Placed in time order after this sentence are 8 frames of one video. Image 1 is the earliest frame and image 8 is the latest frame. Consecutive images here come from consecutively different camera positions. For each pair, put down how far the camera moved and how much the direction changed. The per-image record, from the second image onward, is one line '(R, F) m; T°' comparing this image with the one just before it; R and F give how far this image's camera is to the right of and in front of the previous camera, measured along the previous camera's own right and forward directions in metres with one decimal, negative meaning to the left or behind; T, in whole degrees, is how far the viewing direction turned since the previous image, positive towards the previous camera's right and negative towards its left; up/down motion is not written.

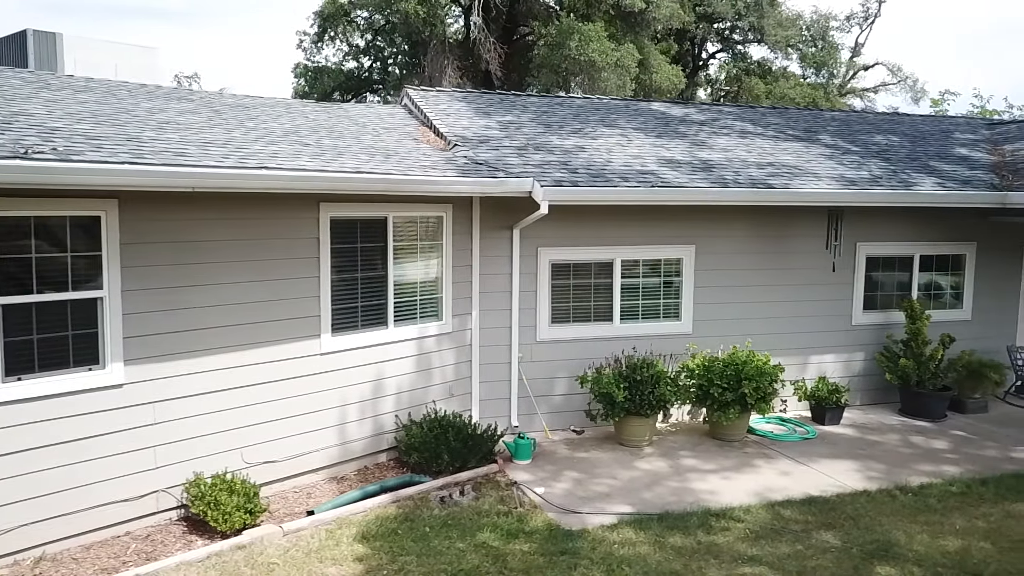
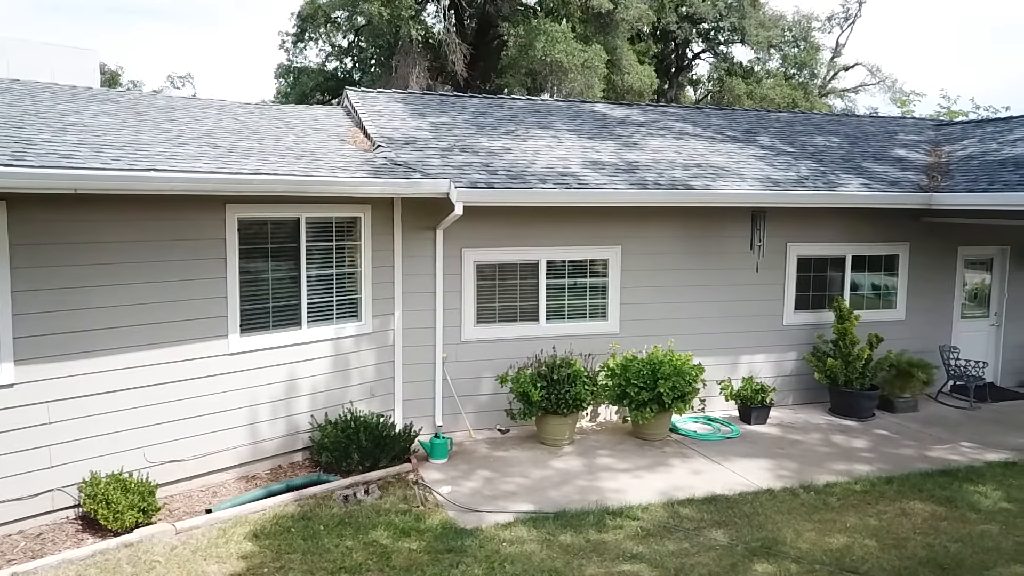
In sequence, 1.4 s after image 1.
(+0.5, -0.1) m; 0°
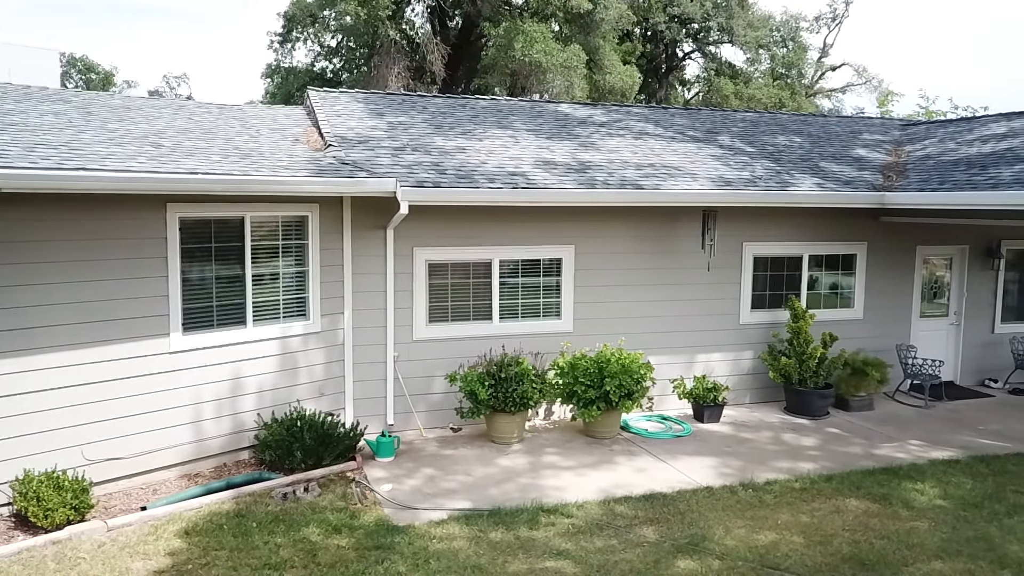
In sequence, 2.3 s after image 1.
(+0.3, 0.0) m; 0°
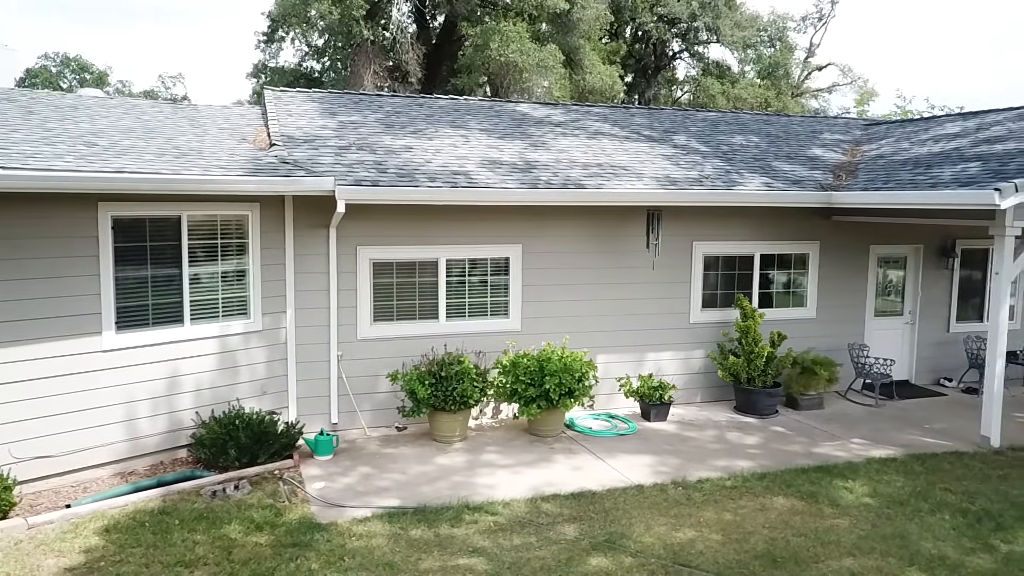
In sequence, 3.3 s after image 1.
(+0.4, 0.0) m; 0°
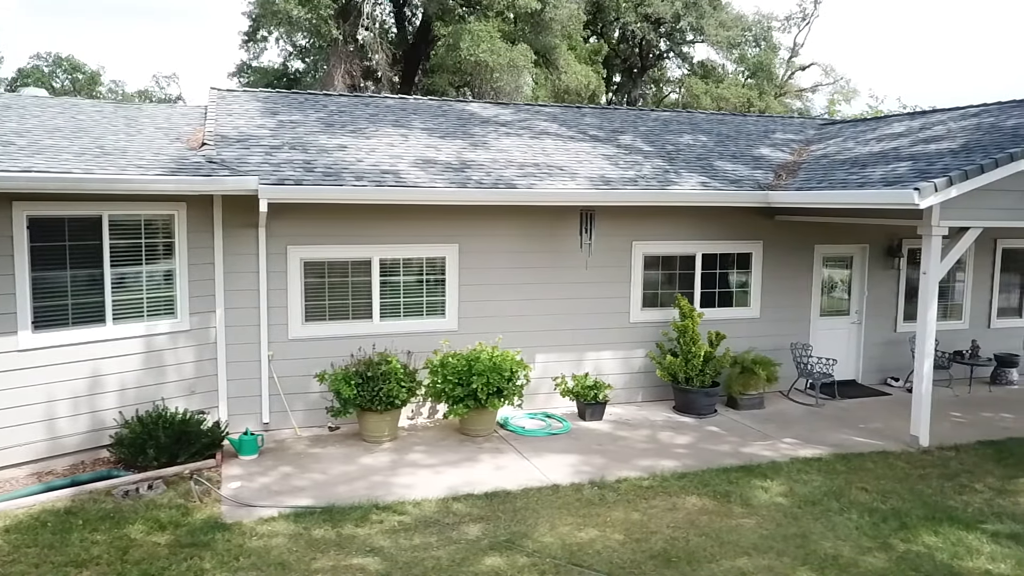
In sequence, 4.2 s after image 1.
(+0.5, 0.0) m; 0°
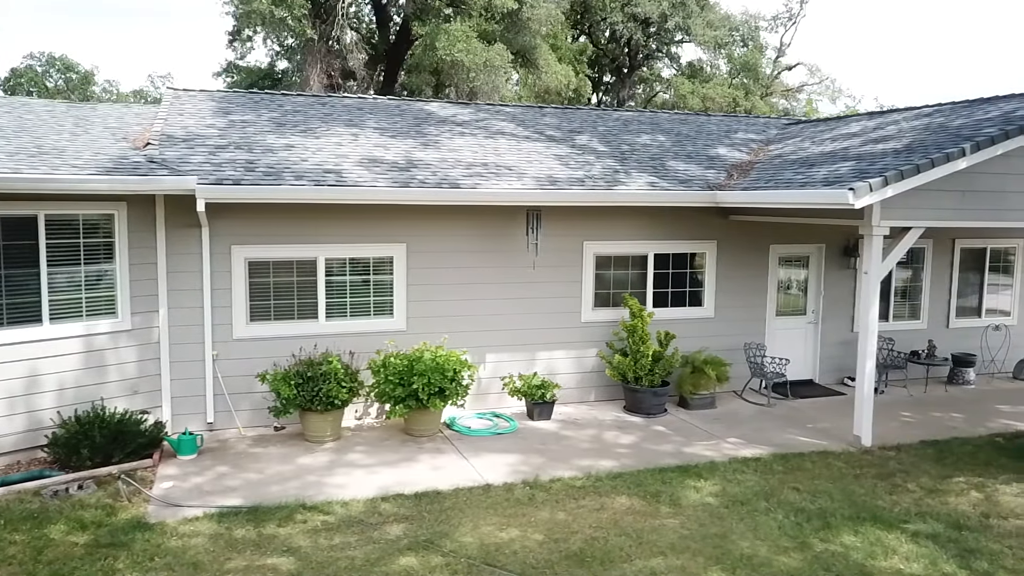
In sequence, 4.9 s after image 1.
(+0.4, 0.0) m; 0°
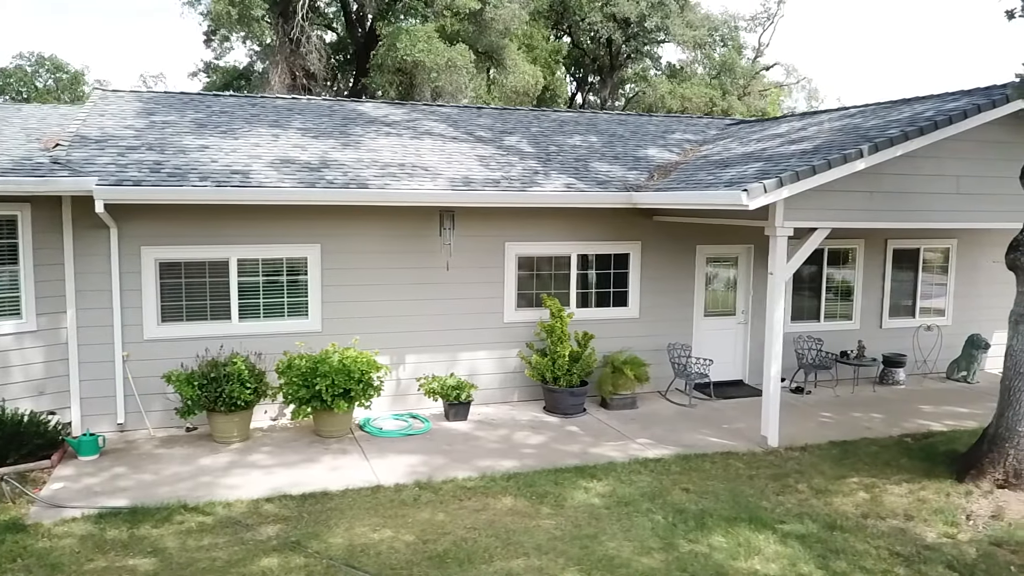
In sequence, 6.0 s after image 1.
(+0.6, 0.0) m; 0°
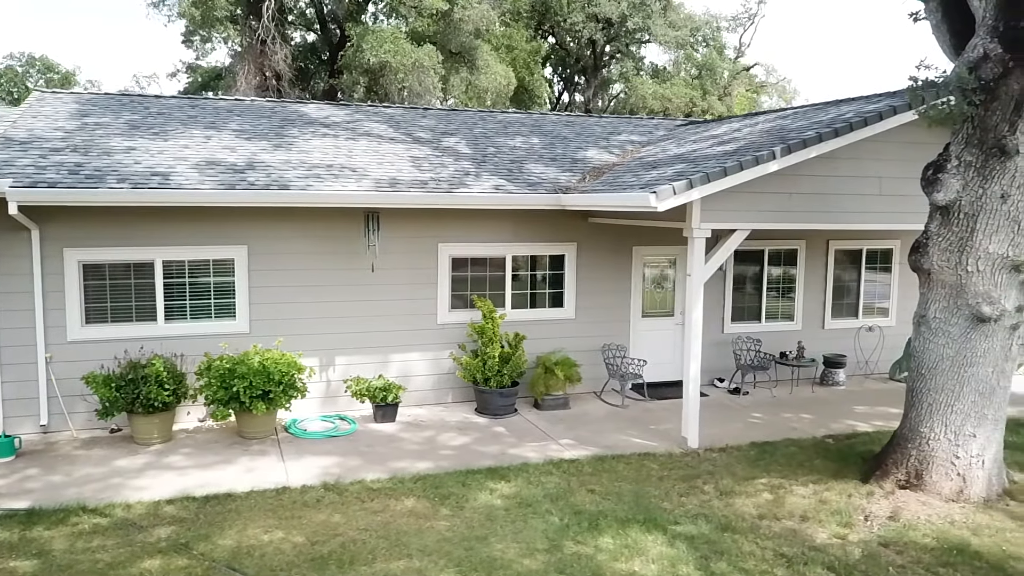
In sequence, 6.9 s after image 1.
(+0.5, 0.0) m; 0°
